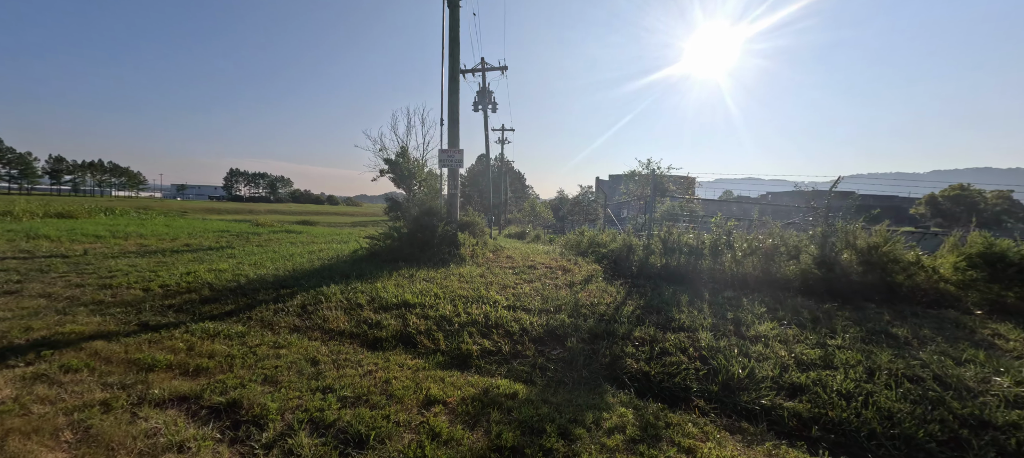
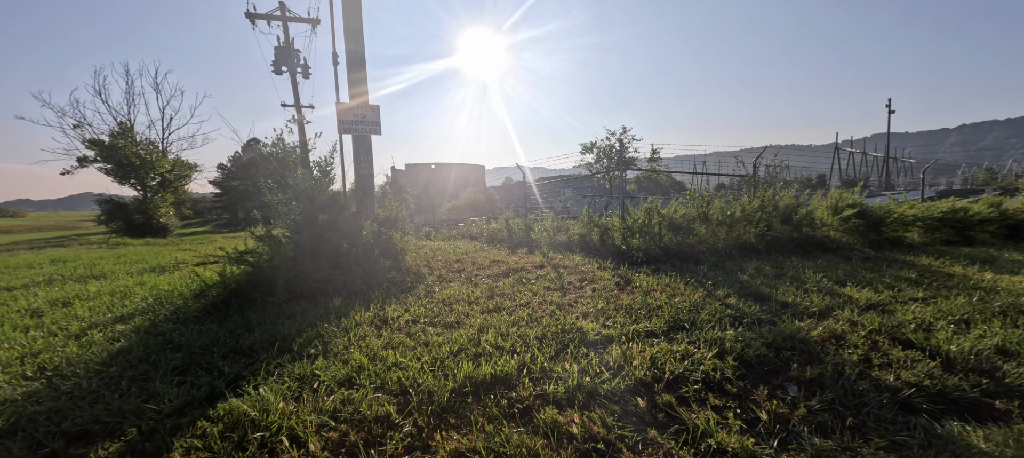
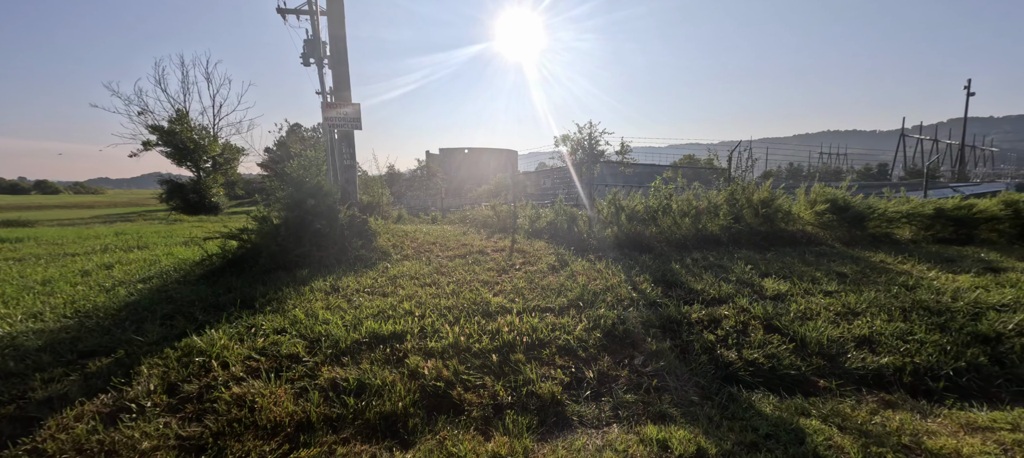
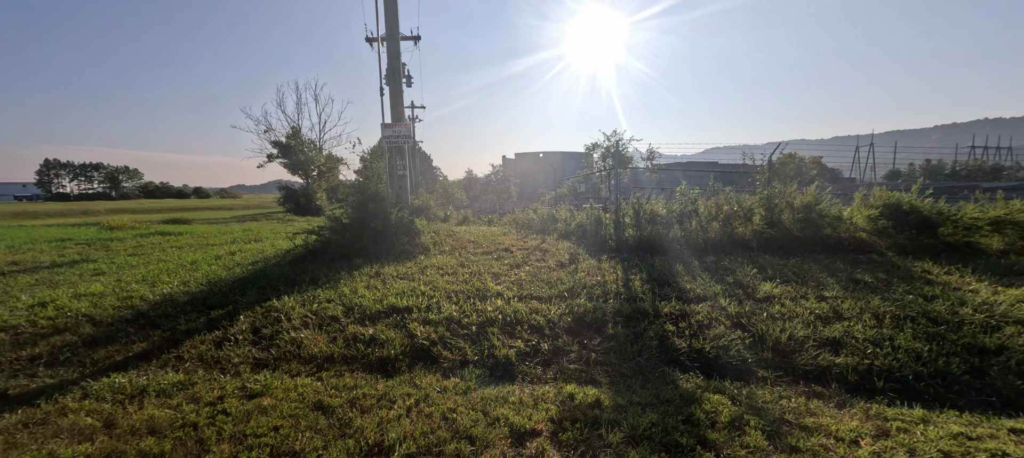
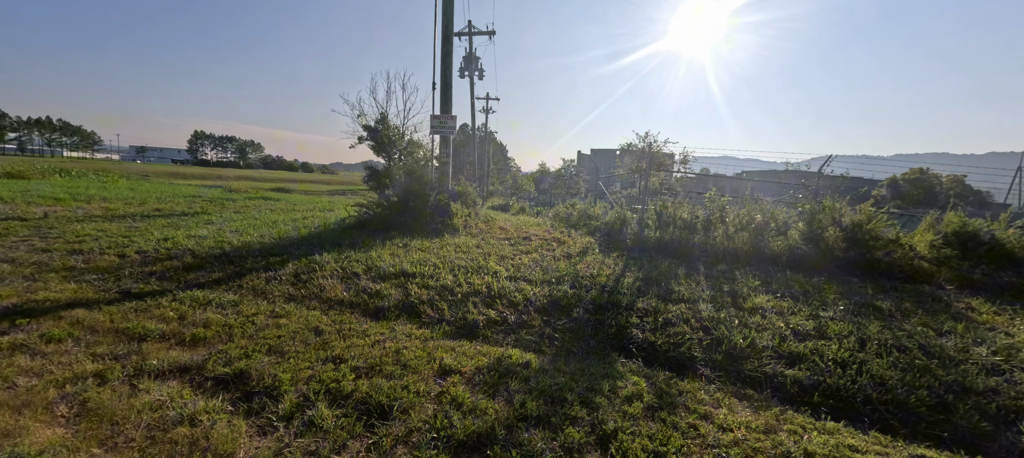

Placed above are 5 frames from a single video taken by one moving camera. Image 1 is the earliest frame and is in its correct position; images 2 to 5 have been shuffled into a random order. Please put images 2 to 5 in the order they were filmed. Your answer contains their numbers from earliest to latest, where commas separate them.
5, 4, 3, 2
